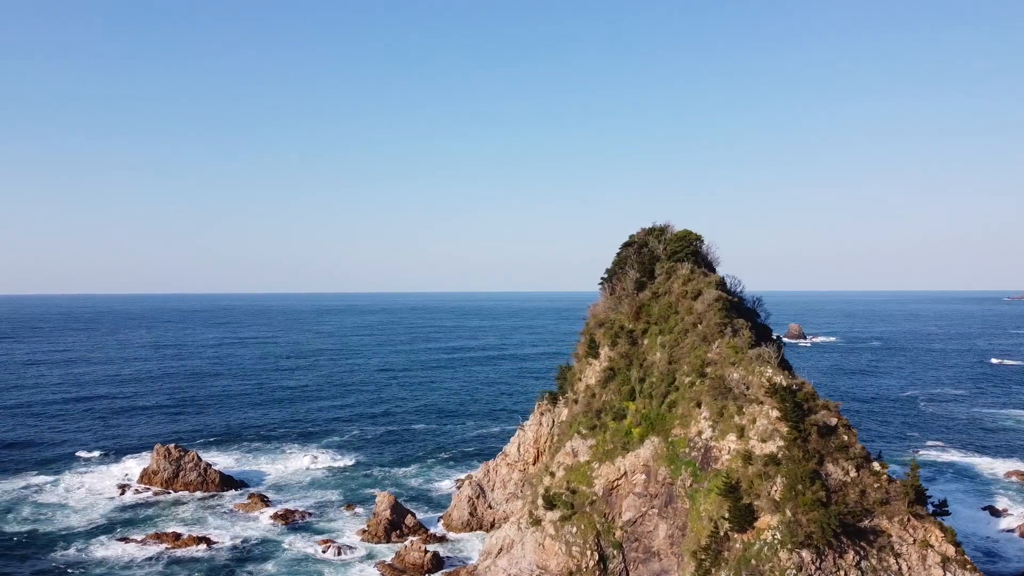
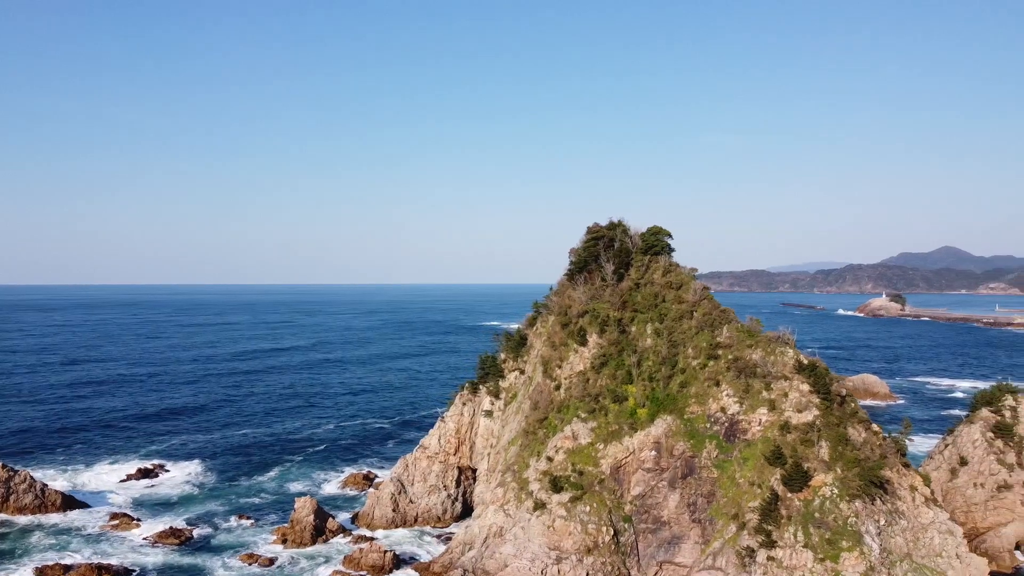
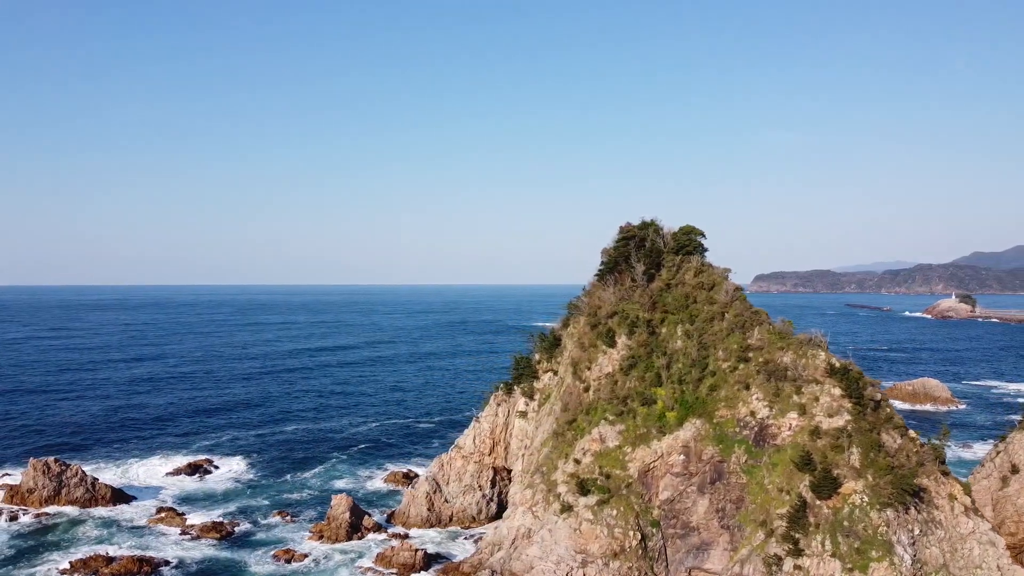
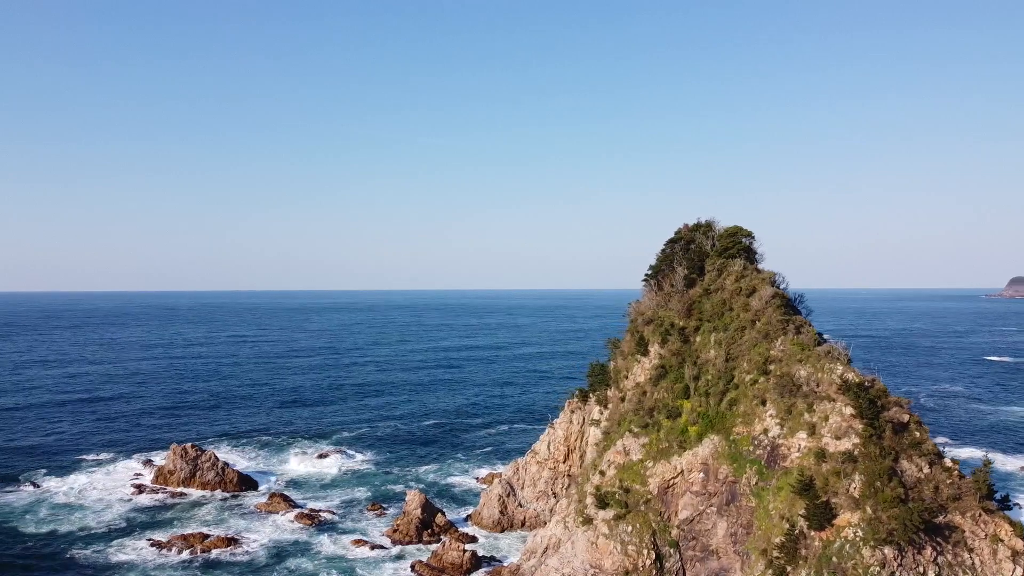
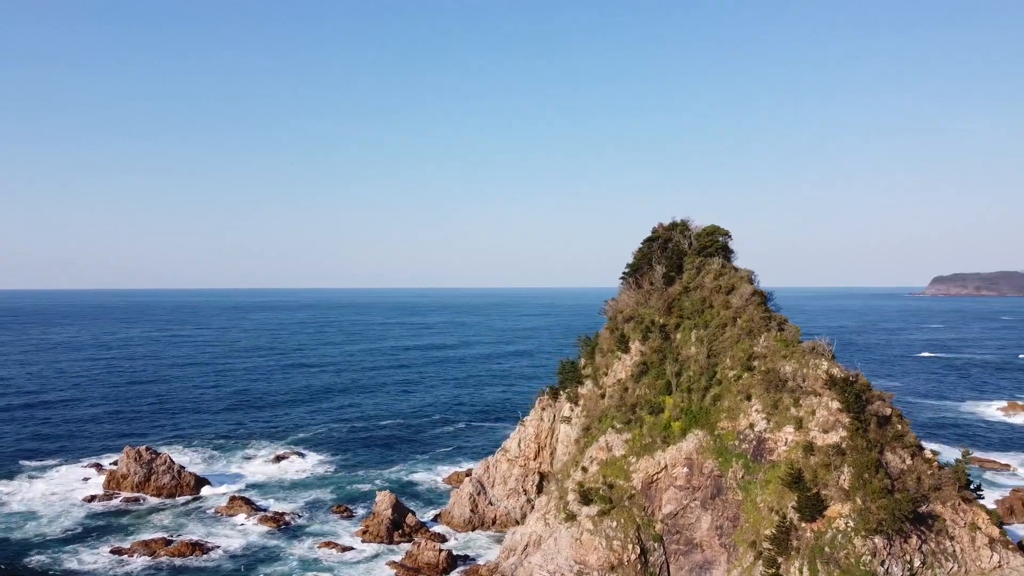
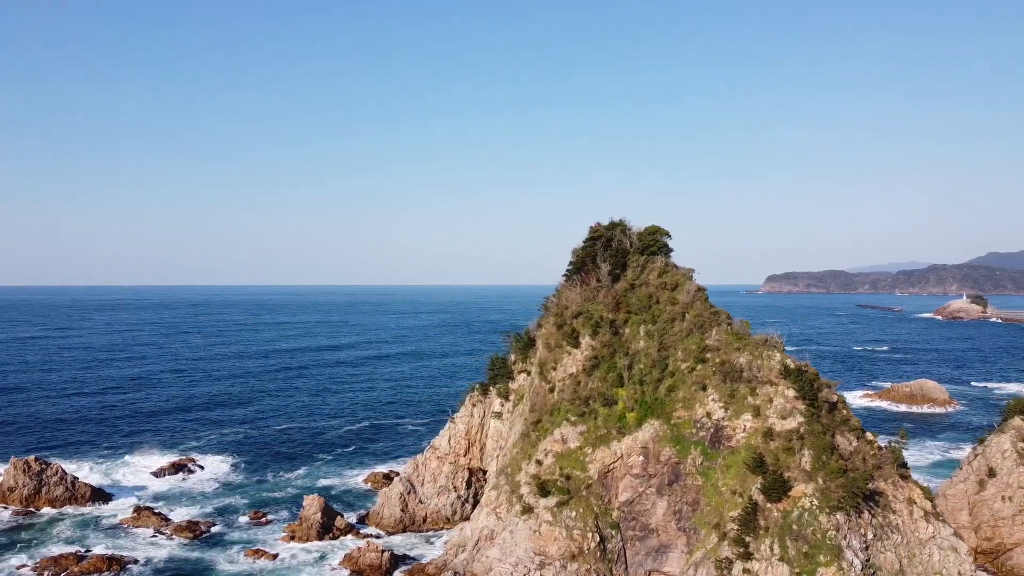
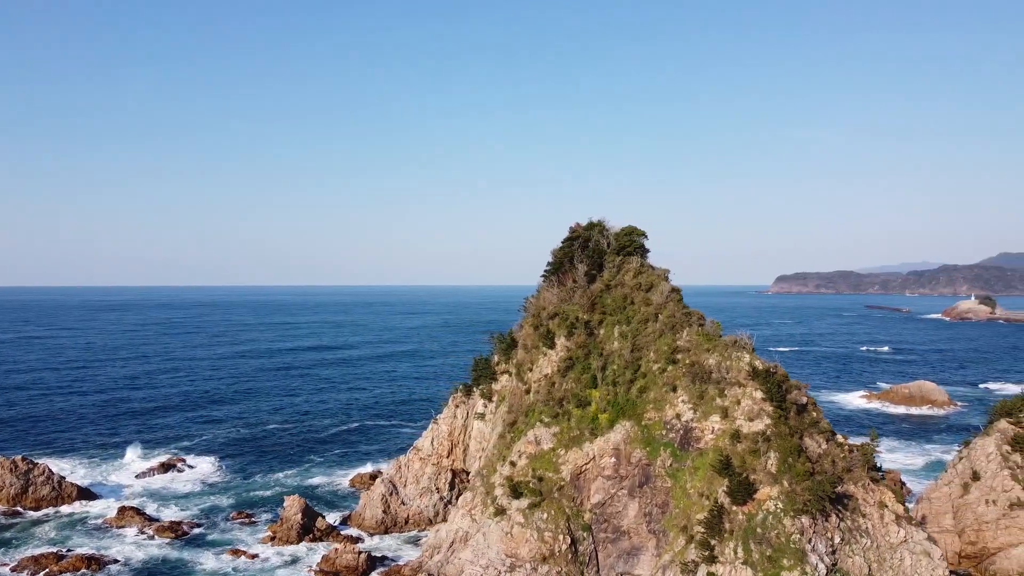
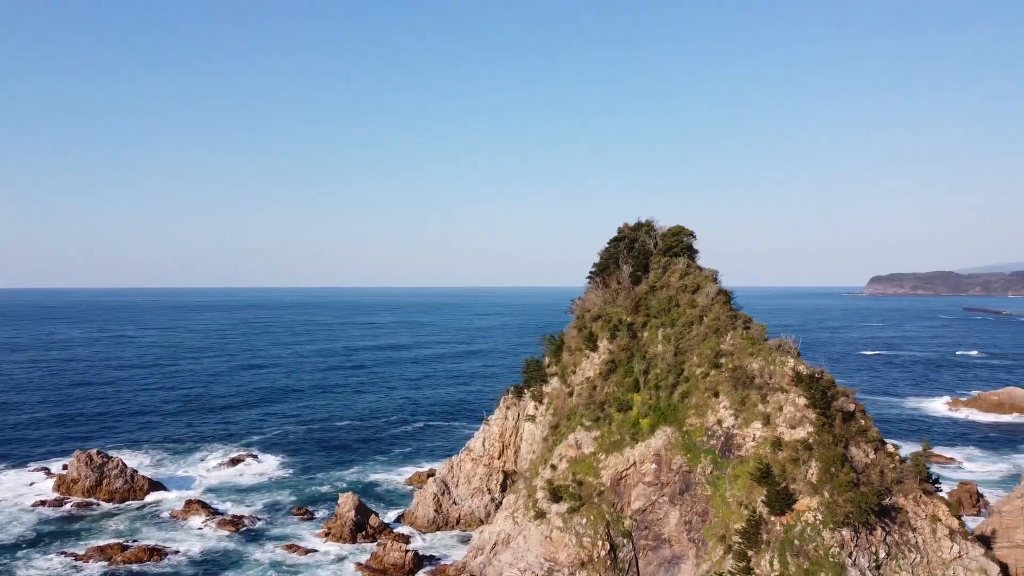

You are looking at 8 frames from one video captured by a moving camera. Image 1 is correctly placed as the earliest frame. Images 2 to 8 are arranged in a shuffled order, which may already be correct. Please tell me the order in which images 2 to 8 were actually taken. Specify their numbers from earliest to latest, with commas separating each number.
4, 5, 8, 7, 6, 3, 2
